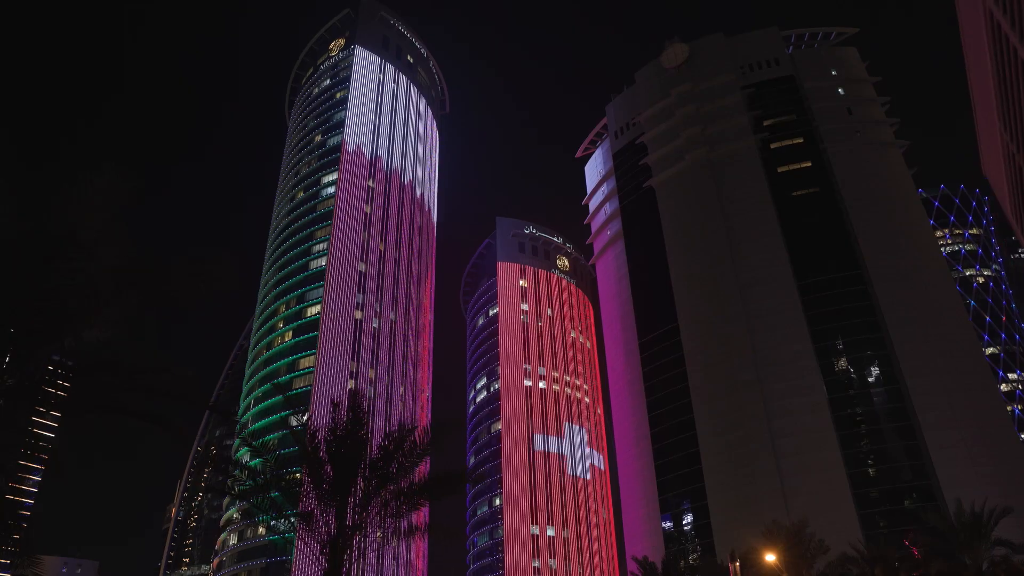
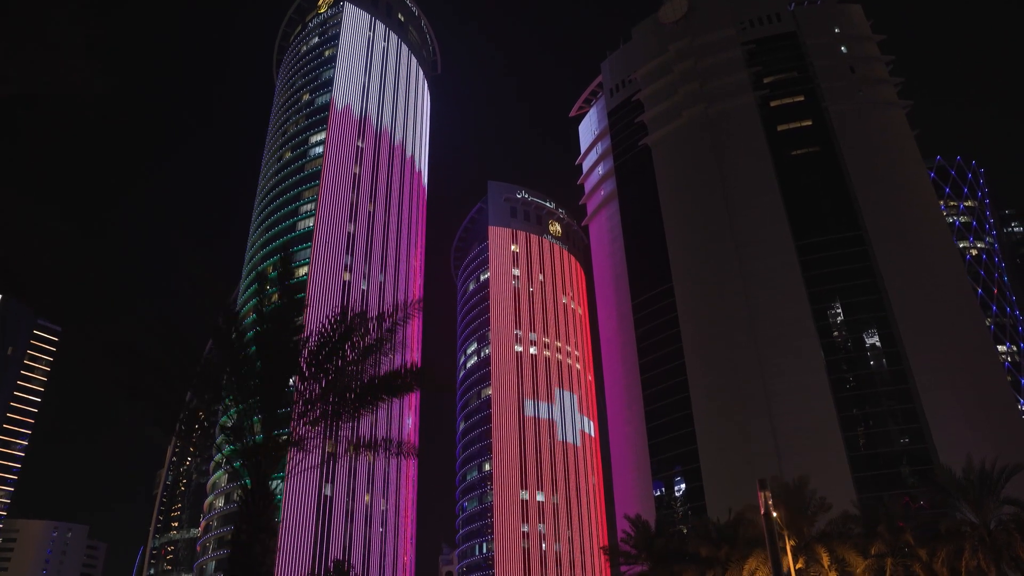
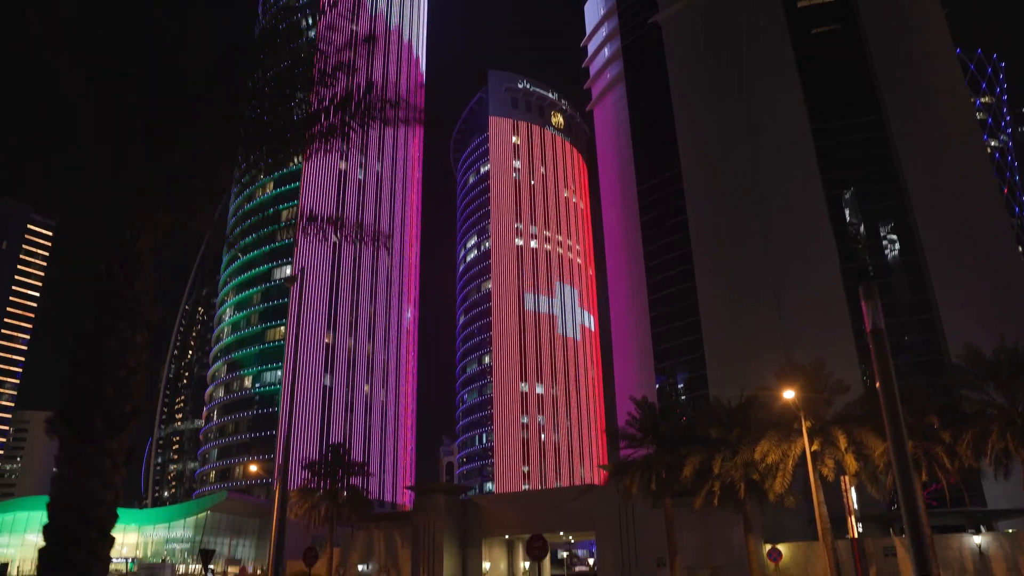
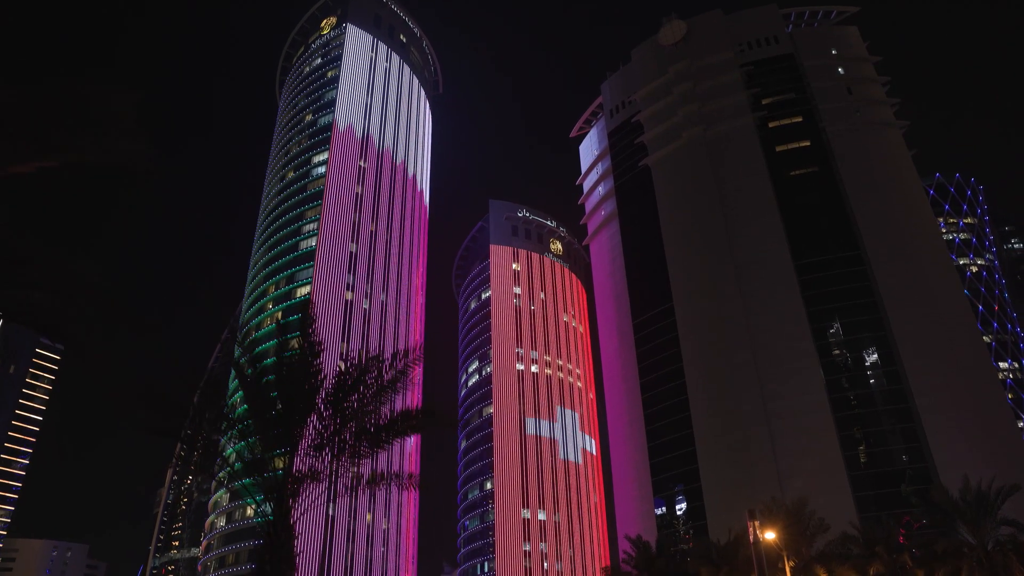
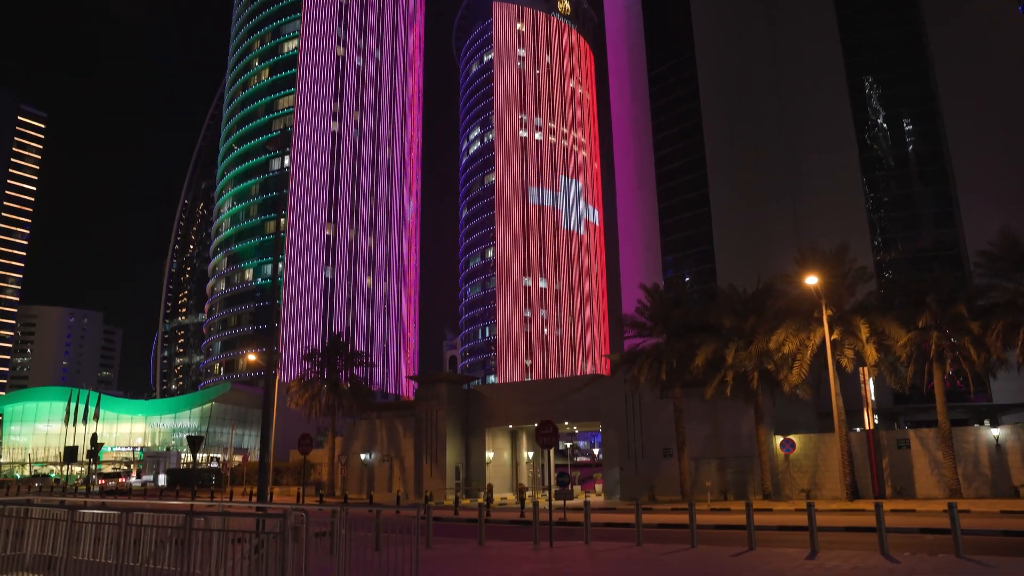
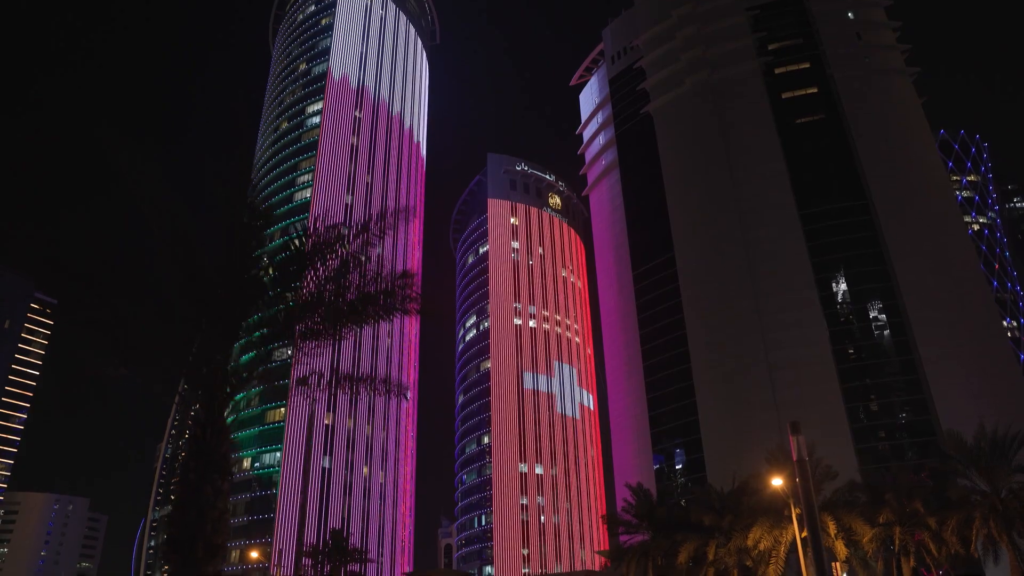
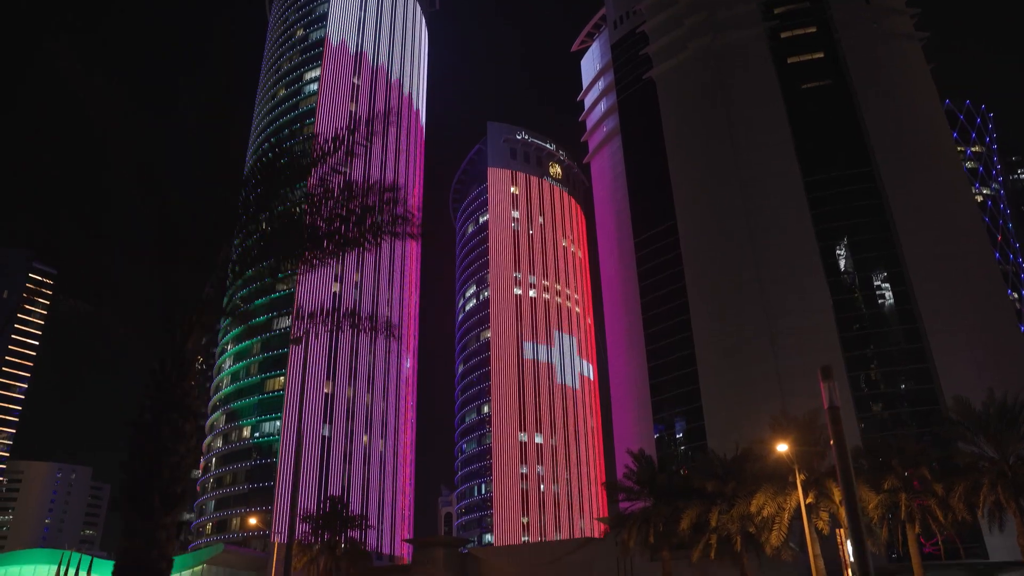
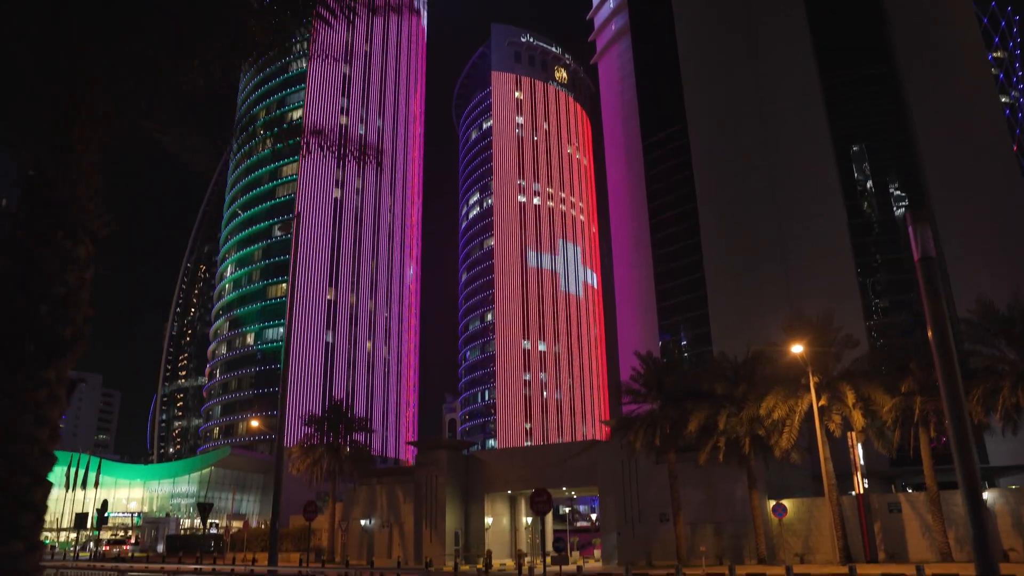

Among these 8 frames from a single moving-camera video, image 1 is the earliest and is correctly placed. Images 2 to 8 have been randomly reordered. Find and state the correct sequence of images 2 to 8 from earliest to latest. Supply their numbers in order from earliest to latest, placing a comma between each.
4, 2, 6, 7, 3, 8, 5
